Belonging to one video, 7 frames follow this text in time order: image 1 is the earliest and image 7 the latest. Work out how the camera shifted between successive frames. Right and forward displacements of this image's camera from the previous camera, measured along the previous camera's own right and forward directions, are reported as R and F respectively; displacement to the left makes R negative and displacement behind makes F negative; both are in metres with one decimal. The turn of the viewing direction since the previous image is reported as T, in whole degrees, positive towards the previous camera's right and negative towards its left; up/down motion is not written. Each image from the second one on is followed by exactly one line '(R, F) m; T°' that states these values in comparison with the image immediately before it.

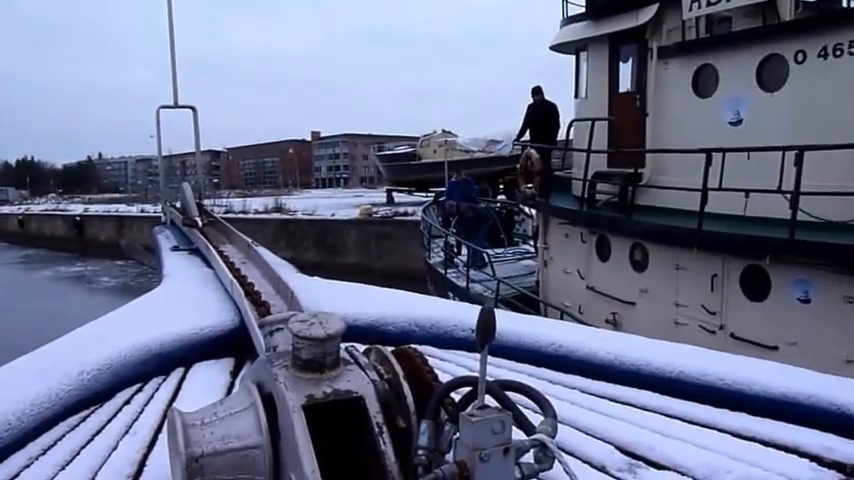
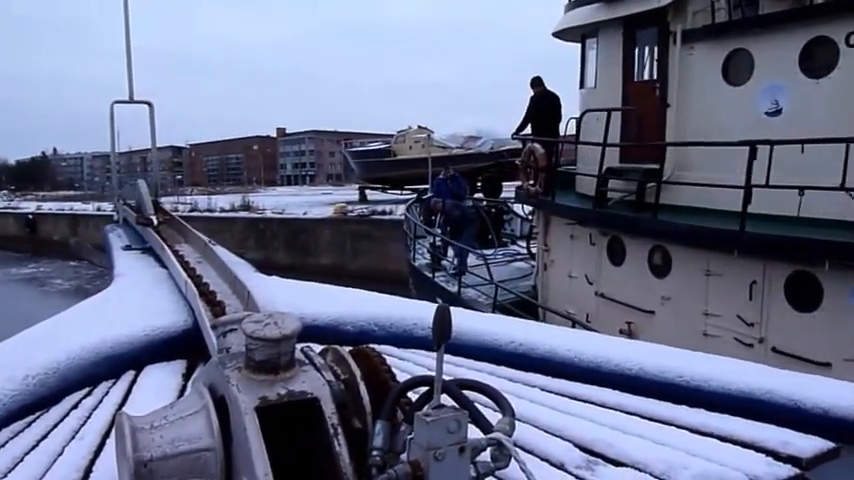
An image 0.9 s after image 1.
(-0.3, +0.7) m; +3°
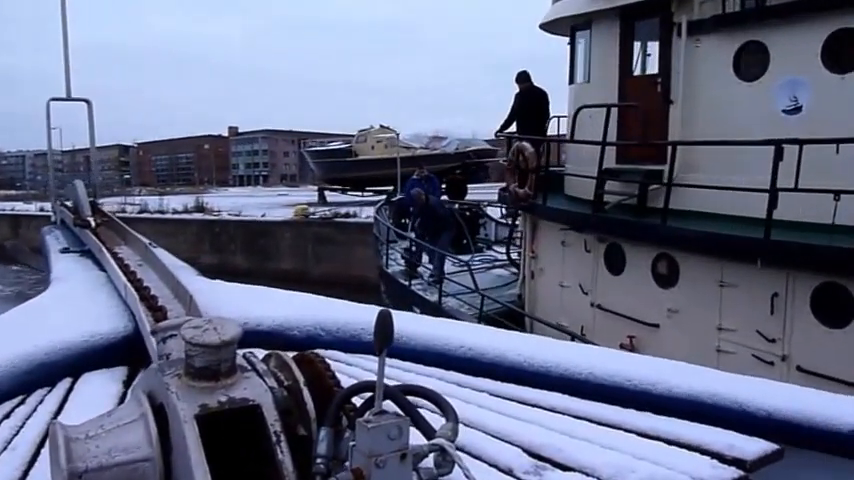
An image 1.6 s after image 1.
(-0.2, +0.5) m; +3°
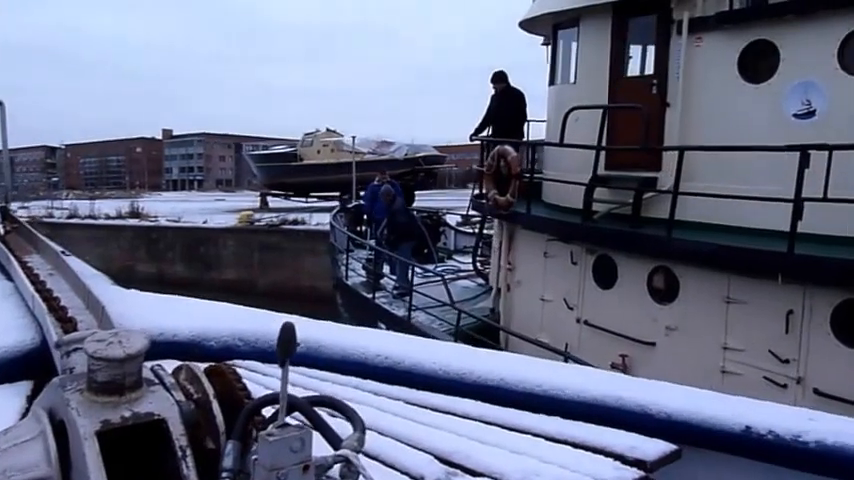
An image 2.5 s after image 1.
(-0.3, +0.5) m; +5°
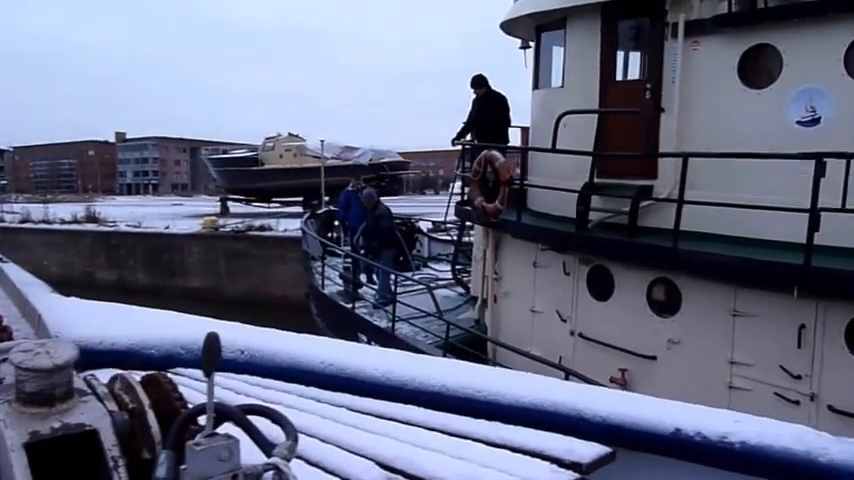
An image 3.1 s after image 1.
(-0.2, +0.3) m; +3°
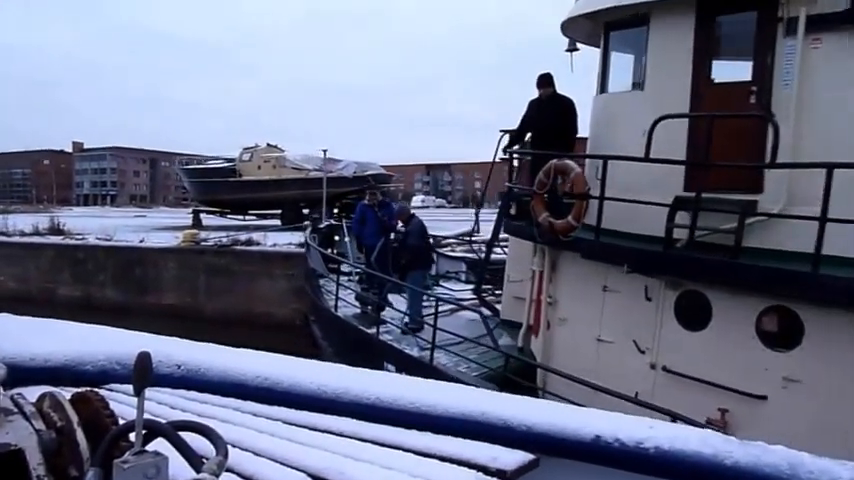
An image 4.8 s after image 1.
(-0.7, +0.7) m; +3°
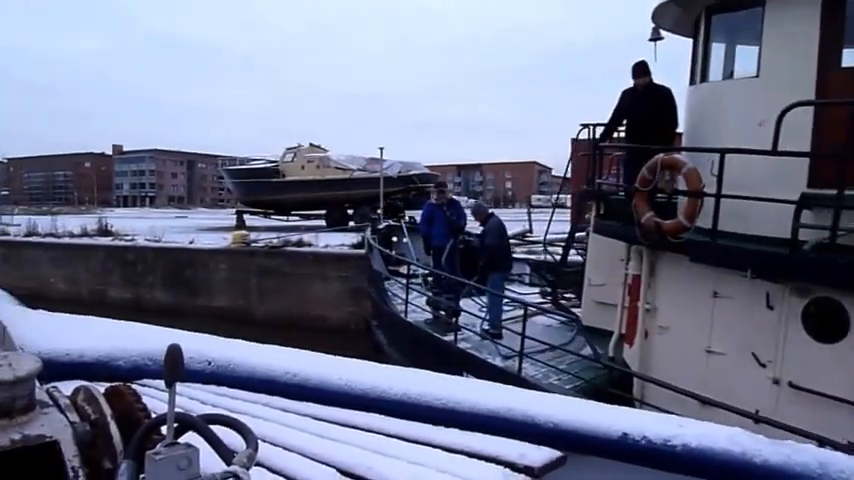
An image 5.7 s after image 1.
(-0.4, +0.4) m; -2°
